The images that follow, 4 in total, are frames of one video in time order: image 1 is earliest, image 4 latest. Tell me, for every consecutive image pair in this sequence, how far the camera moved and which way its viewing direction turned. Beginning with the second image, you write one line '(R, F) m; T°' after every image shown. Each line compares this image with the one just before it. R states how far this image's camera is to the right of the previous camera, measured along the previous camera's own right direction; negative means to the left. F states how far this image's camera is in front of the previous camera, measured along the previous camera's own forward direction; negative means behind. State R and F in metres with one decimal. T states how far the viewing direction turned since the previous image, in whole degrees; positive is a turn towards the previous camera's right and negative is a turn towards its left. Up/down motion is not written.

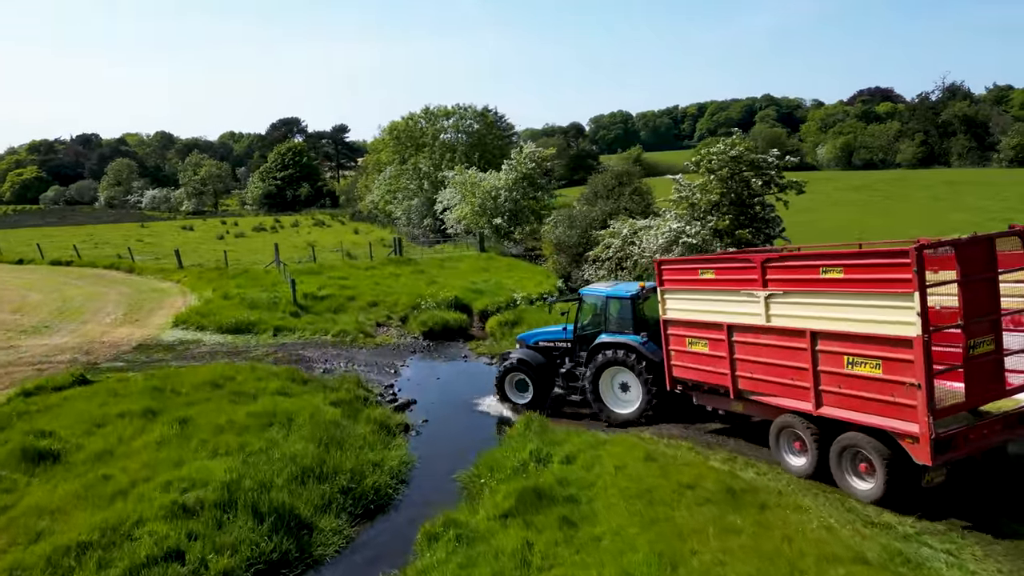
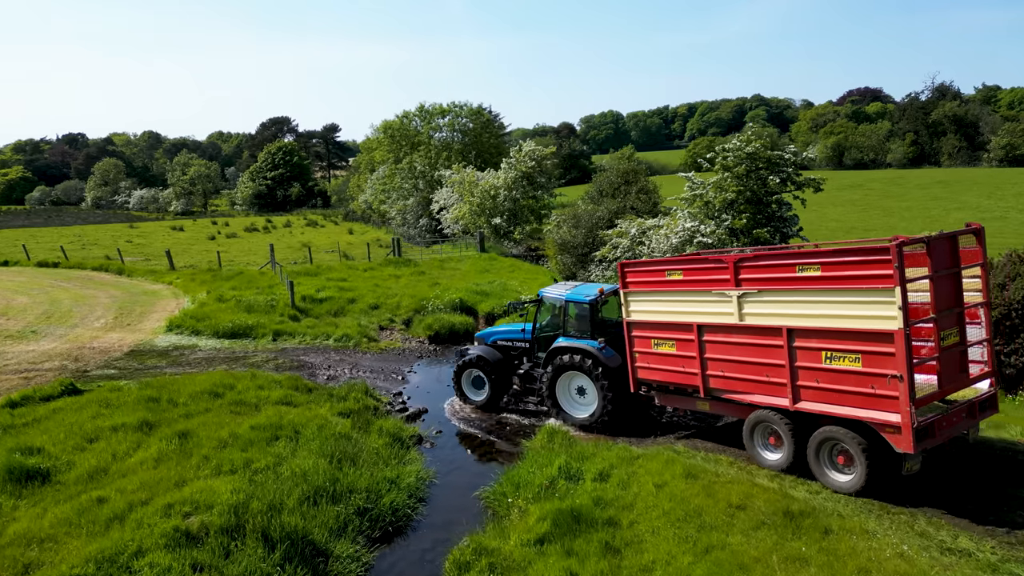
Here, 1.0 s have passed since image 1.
(-0.4, +0.6) m; +1°
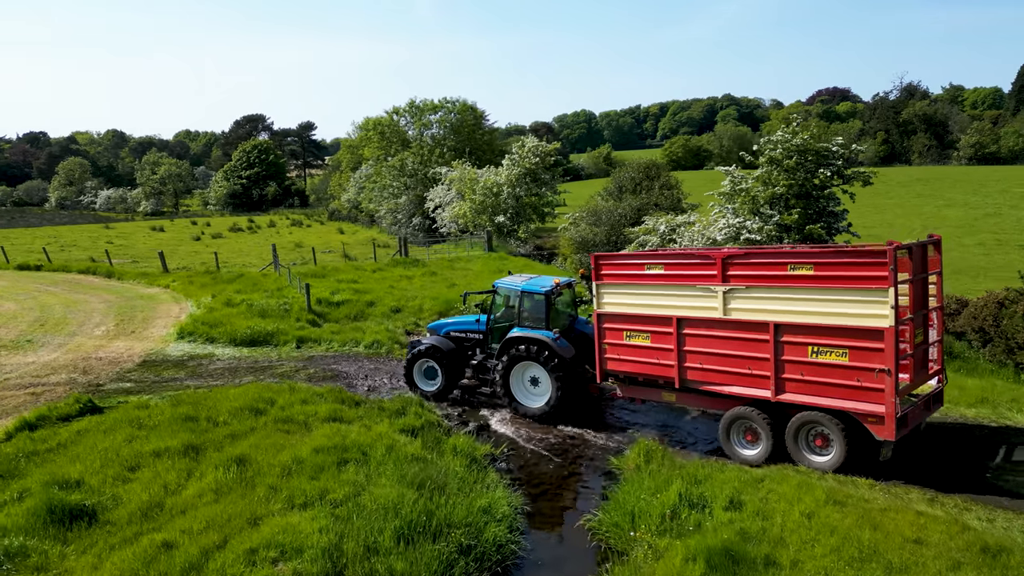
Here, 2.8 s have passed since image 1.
(-1.3, +0.9) m; +2°
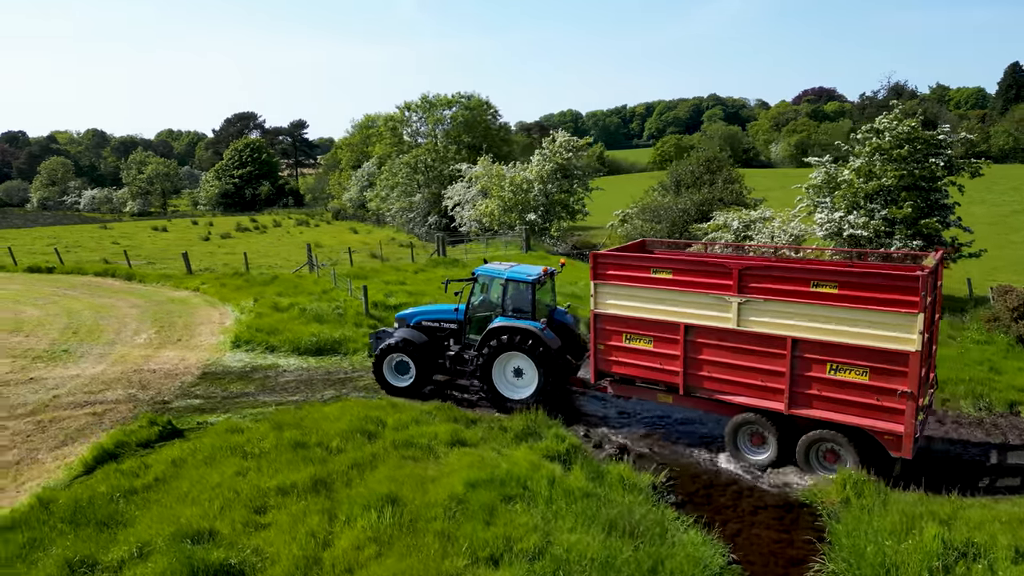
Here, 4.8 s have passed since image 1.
(-1.8, +1.2) m; +1°
